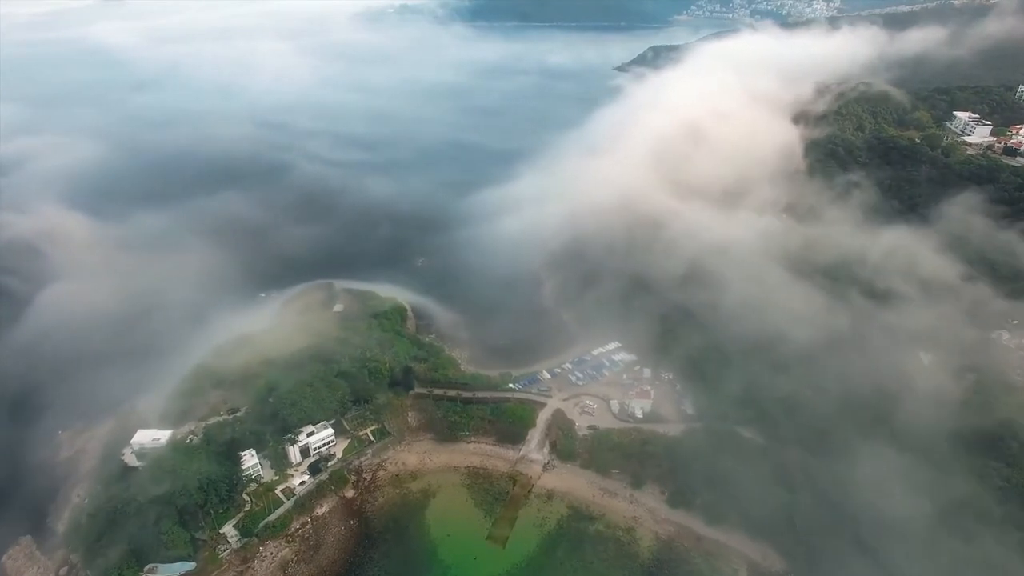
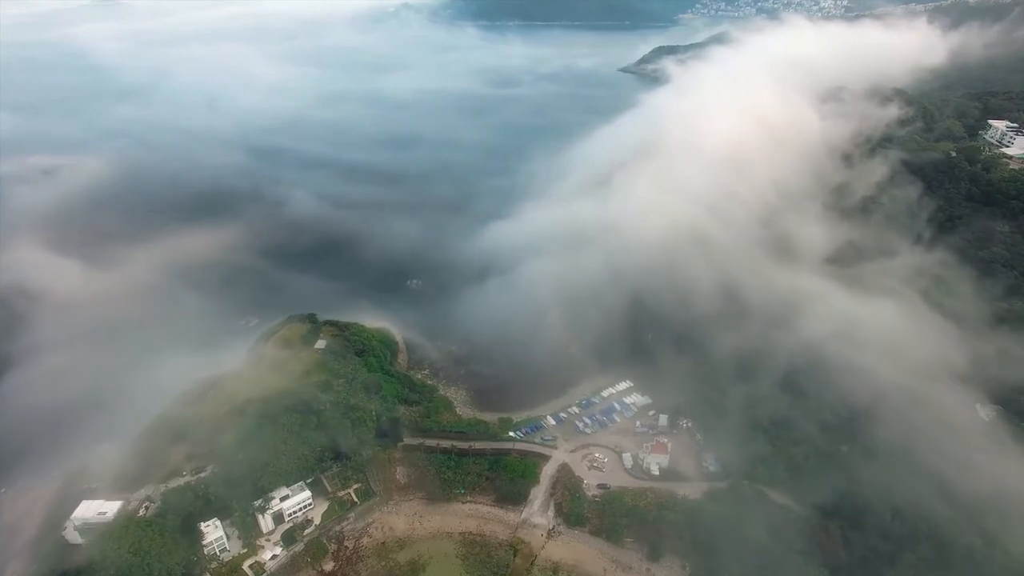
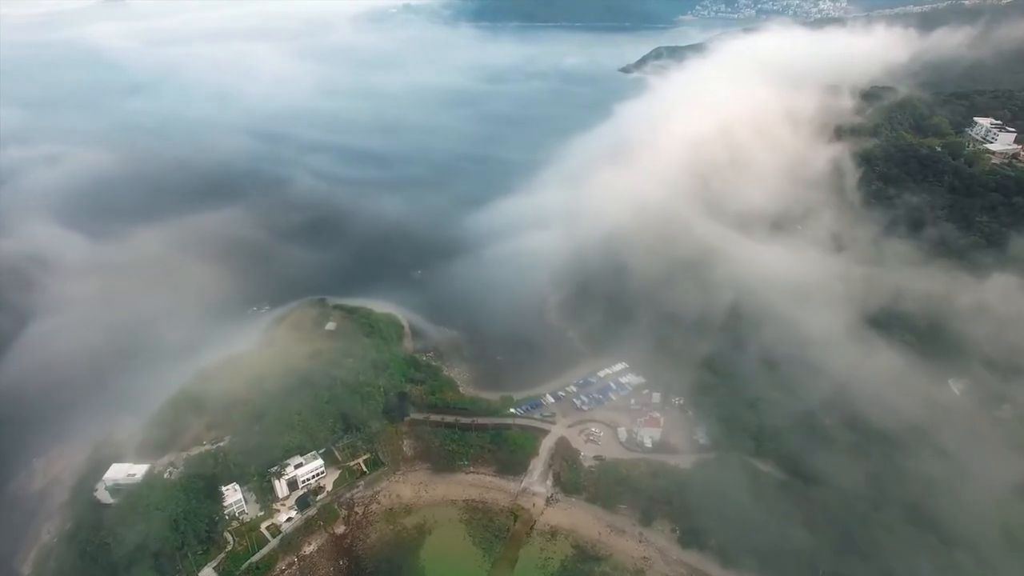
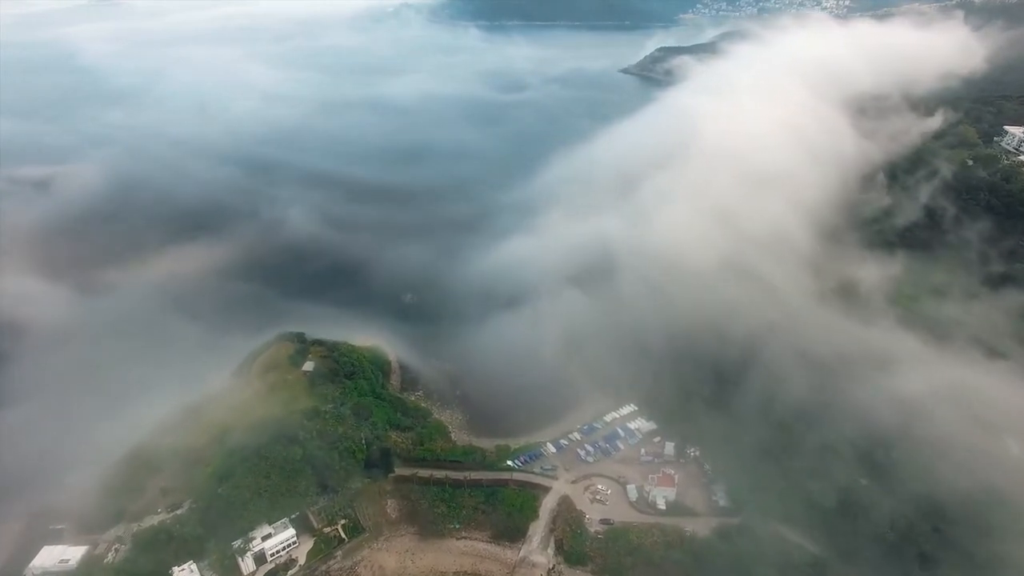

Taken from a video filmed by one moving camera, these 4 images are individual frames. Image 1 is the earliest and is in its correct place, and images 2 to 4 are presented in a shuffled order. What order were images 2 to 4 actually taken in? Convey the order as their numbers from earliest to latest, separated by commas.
3, 2, 4
